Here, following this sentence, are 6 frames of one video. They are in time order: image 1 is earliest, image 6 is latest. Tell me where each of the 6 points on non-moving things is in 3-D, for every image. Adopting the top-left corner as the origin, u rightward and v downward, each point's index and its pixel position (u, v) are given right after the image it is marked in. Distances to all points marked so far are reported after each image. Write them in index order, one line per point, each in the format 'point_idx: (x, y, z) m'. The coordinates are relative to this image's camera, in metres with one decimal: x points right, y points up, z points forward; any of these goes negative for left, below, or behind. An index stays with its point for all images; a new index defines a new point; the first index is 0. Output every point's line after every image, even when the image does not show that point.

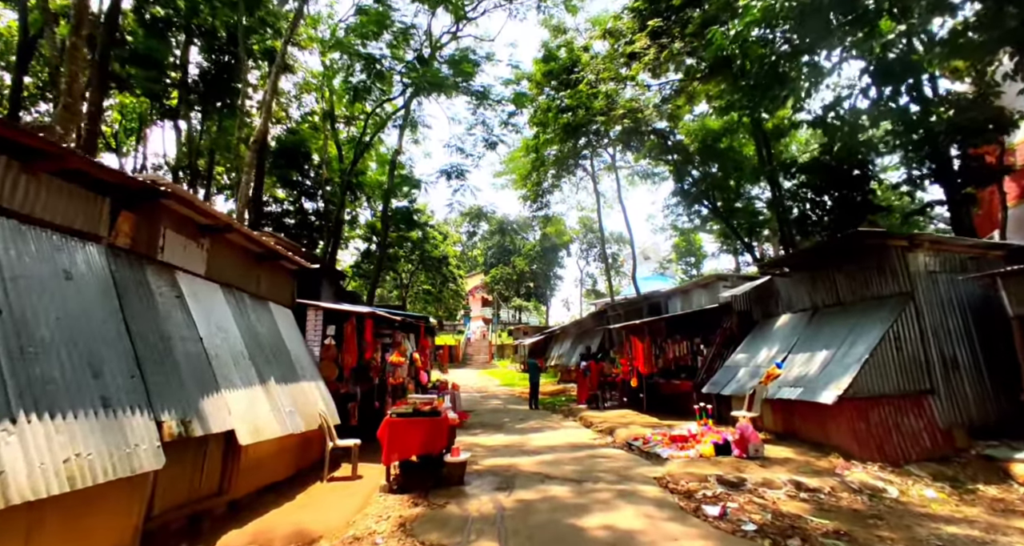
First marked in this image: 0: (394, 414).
0: (-1.6, -1.9, +6.7) m
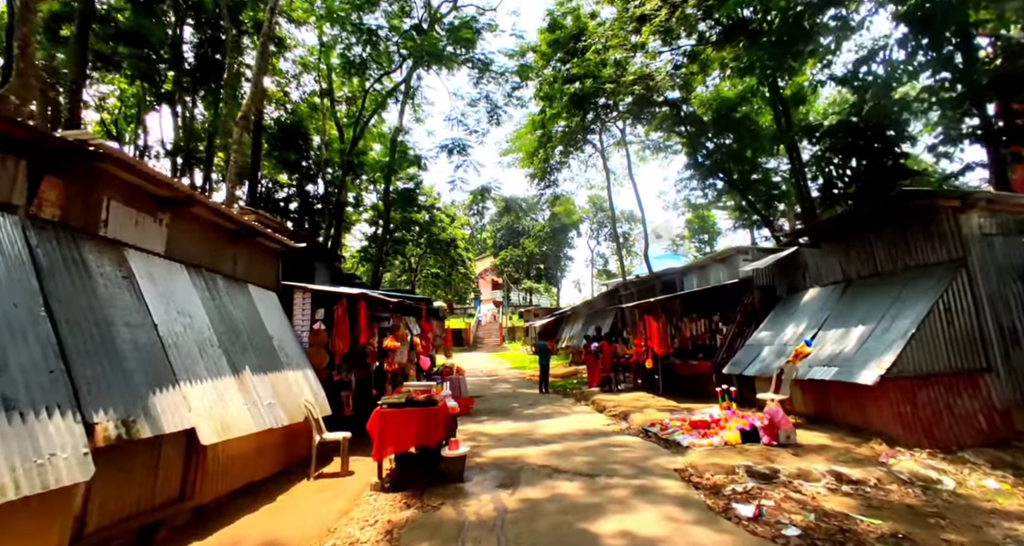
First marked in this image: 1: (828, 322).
0: (-1.6, -1.6, +6.1) m
1: (+5.8, -0.9, +8.9) m
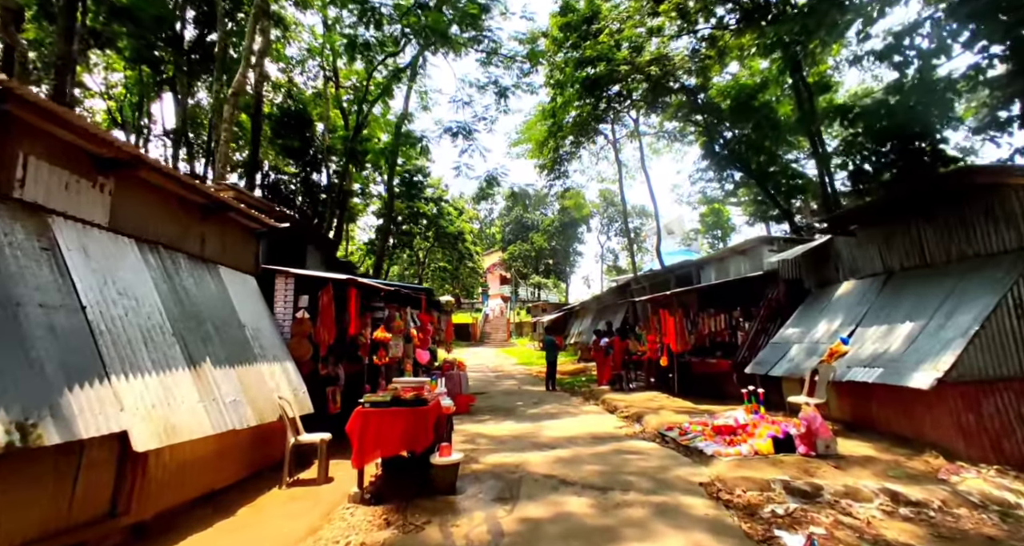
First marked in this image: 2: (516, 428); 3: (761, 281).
0: (-1.6, -1.4, +5.3) m
1: (+5.8, -0.7, +8.0) m
2: (0.0, -2.8, +8.8) m
3: (+5.8, -0.2, +11.4) m
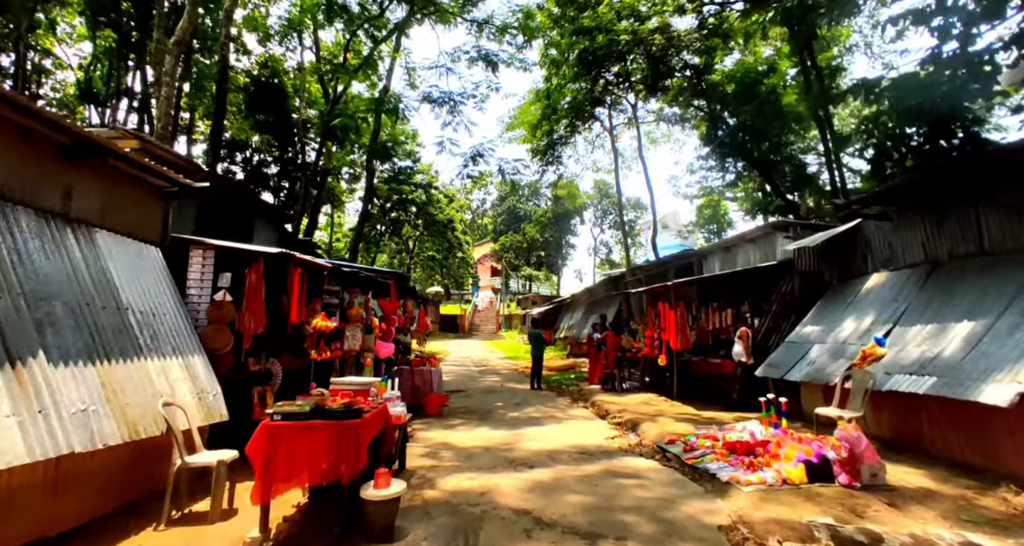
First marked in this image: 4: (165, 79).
0: (-1.9, -1.2, +4.0) m
1: (+5.5, -0.6, +6.8) m
2: (-0.4, -2.5, +7.5) m
3: (+5.4, 0.0, +10.1) m
4: (-6.9, +3.9, +9.8) m
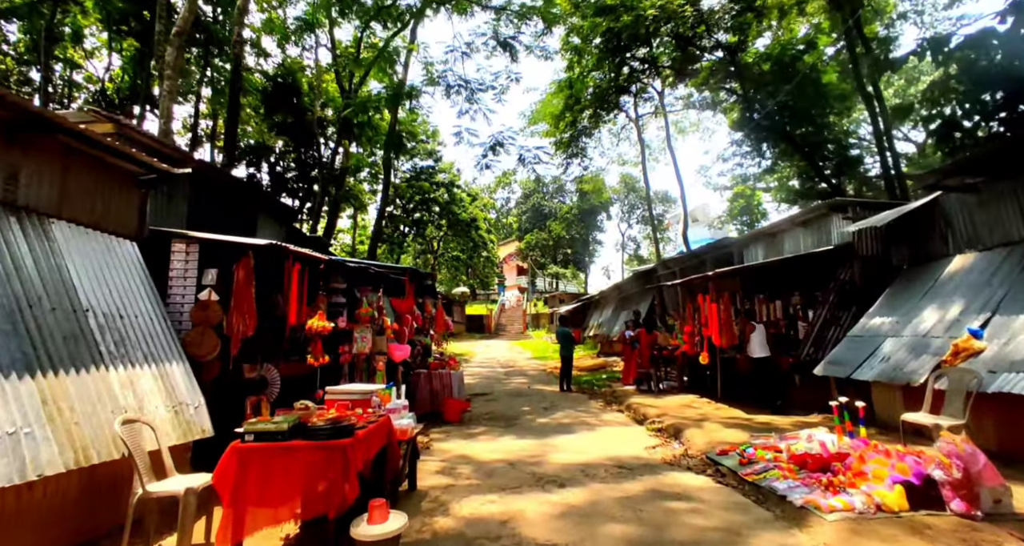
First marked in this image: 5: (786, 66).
0: (-1.7, -1.1, +3.3) m
1: (+5.8, -0.3, +5.7) m
2: (0.0, -2.4, +6.7) m
3: (+5.9, +0.3, +9.0) m
4: (-6.6, +3.8, +9.3) m
5: (+10.6, +8.0, +18.8) m
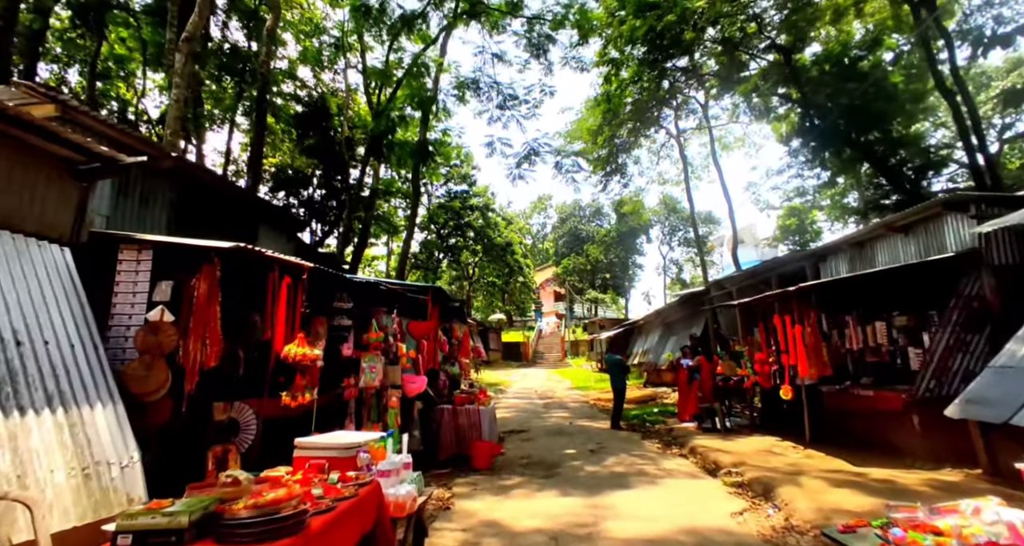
0: (-1.5, -1.1, +2.0) m
1: (+6.1, -0.3, +3.9) m
2: (+0.5, -2.6, +5.3) m
3: (+6.5, +0.1, +7.2) m
4: (-6.0, +3.4, +8.7) m
5: (+11.8, +7.4, +17.0) m
